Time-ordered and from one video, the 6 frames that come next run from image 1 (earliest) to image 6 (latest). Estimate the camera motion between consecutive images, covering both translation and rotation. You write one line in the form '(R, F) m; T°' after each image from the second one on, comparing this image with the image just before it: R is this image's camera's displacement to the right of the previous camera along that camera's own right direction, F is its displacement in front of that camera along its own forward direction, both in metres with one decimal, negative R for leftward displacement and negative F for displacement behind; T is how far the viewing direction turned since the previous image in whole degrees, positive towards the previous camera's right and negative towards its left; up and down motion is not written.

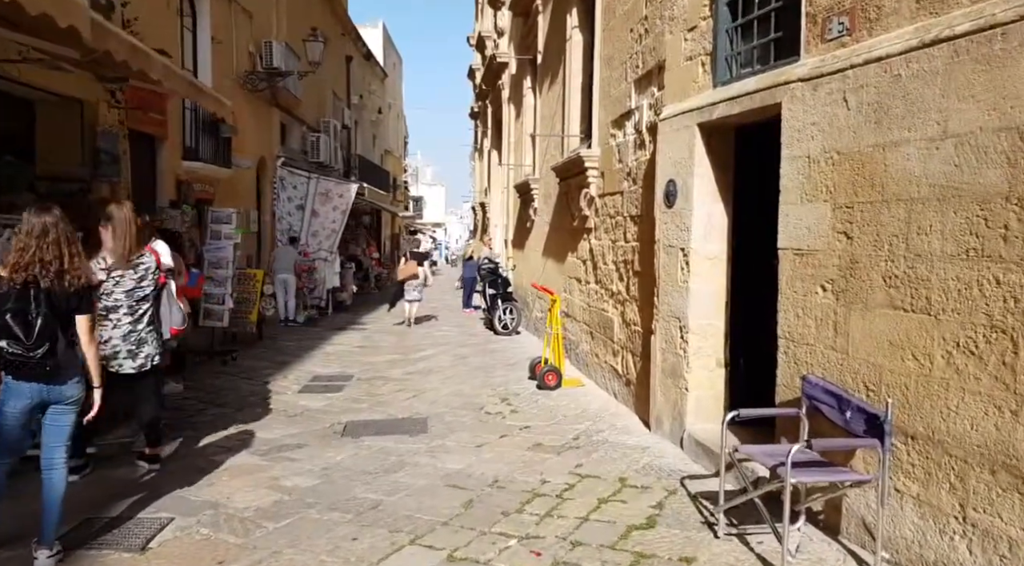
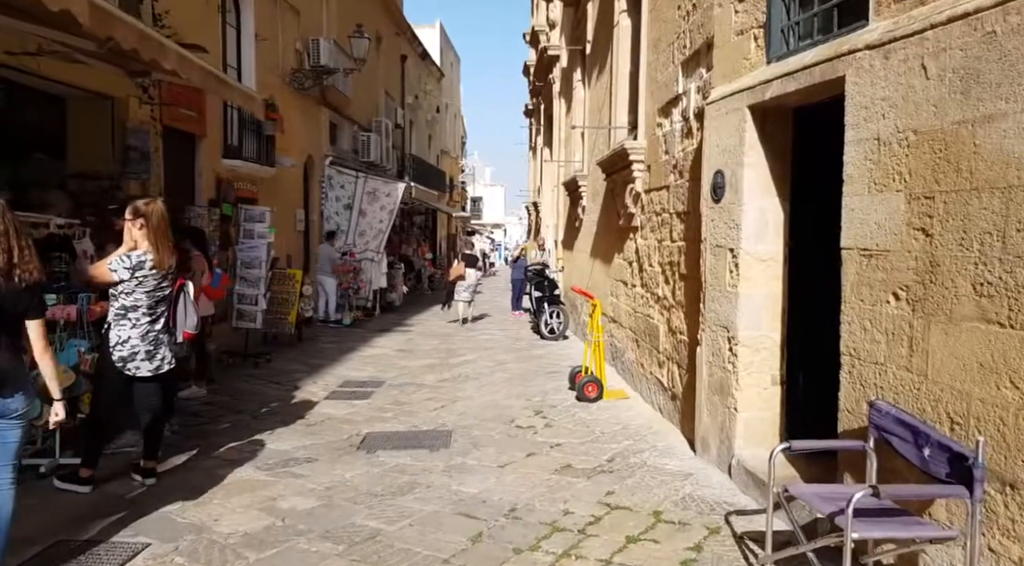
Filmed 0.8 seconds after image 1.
(+0.2, +0.5) m; -5°
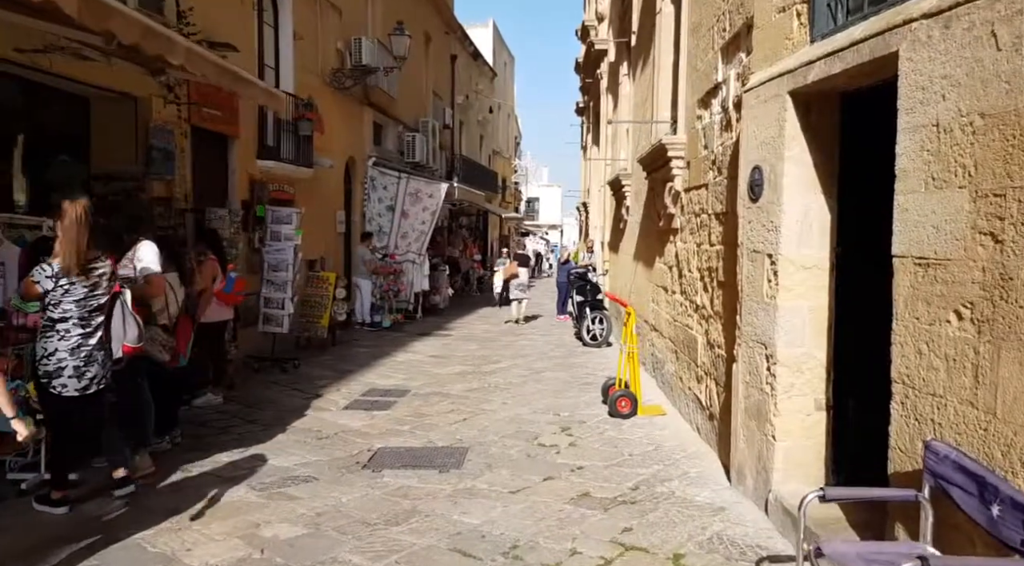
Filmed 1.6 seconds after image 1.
(+0.3, +0.4) m; -5°
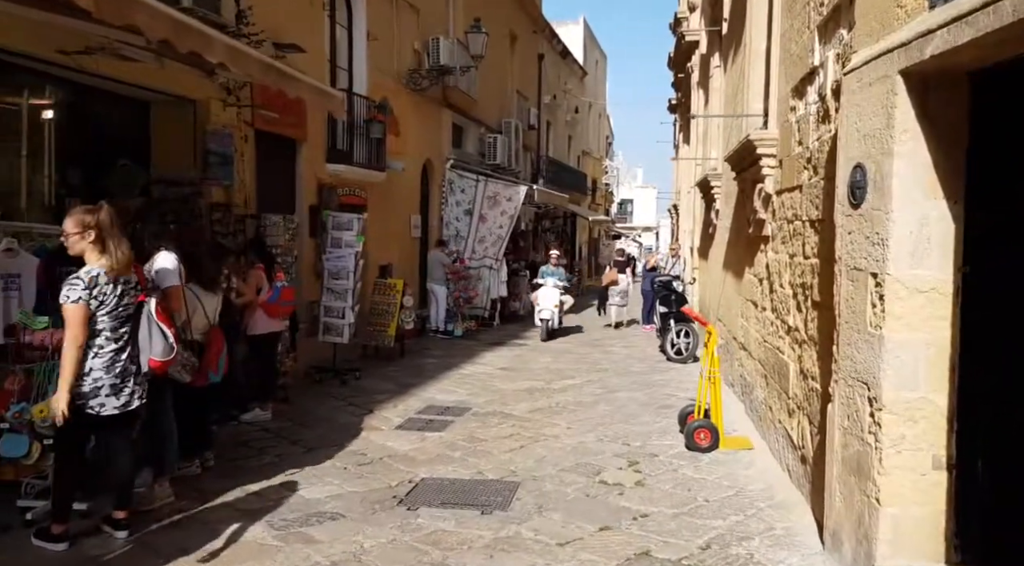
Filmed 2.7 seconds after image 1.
(+0.2, +0.6) m; -7°
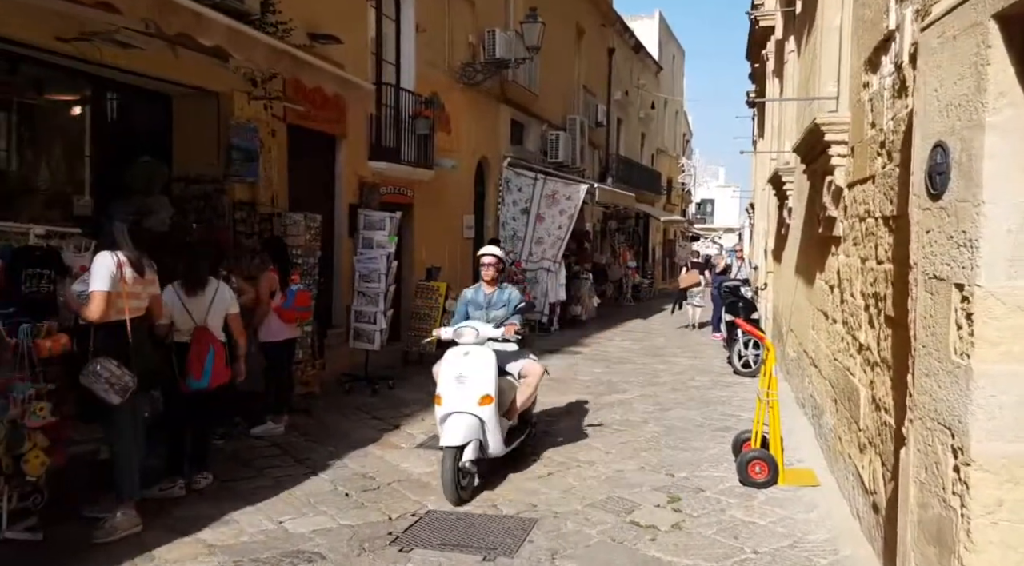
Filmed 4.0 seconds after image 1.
(+0.4, +0.6) m; -6°
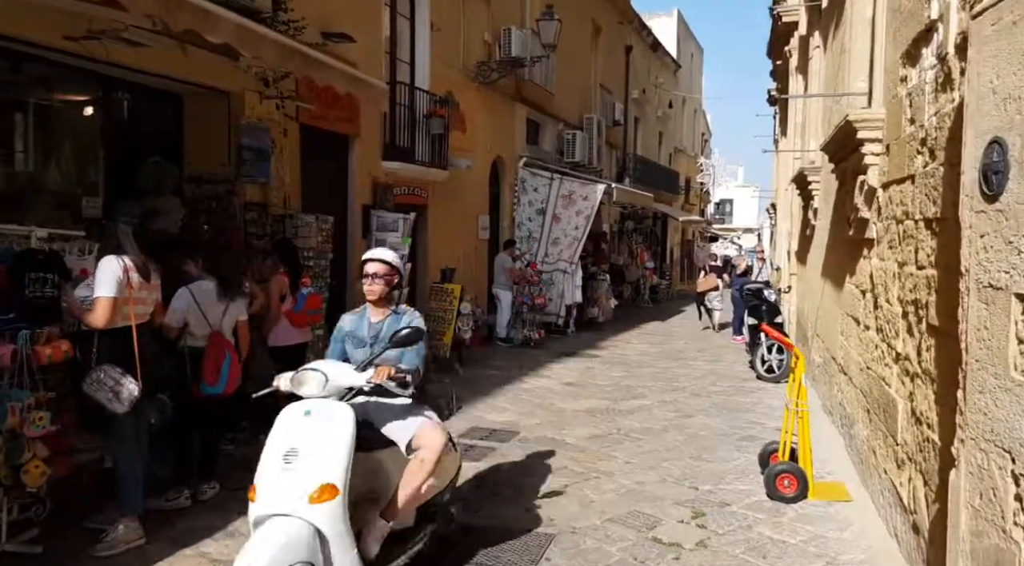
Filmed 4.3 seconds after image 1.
(0.0, +0.2) m; -1°
